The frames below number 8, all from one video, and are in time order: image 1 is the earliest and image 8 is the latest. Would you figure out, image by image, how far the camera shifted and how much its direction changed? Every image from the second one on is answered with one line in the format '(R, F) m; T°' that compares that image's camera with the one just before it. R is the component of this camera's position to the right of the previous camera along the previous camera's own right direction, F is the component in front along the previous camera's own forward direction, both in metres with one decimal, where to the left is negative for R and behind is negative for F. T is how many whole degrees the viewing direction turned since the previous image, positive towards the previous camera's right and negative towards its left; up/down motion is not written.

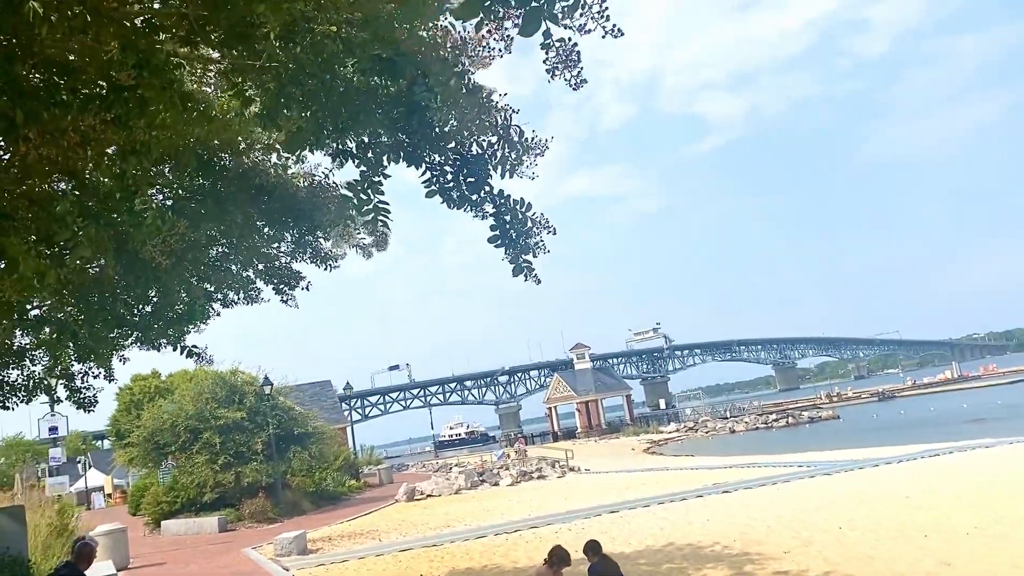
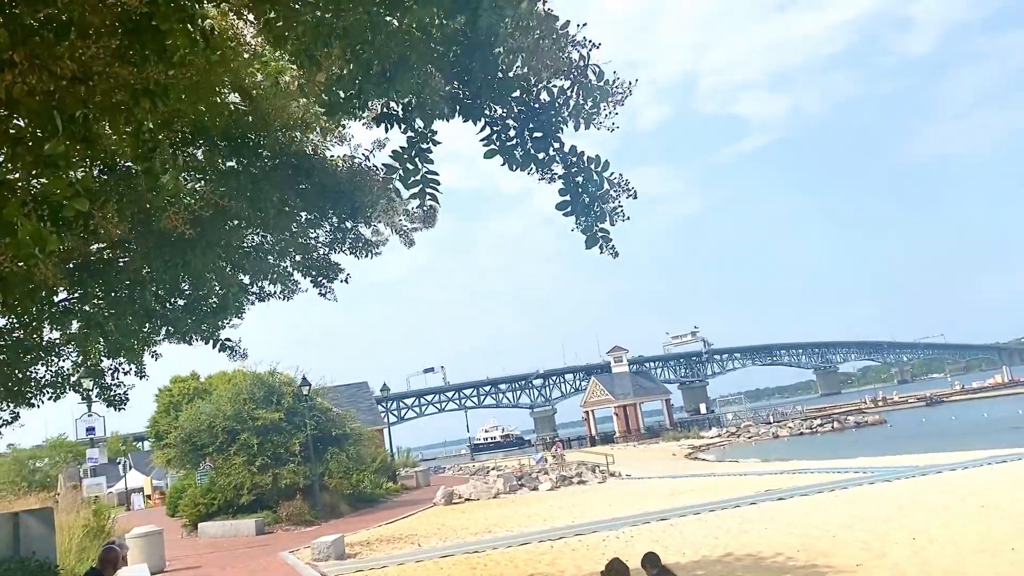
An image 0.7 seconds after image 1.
(-0.1, +0.5) m; -2°
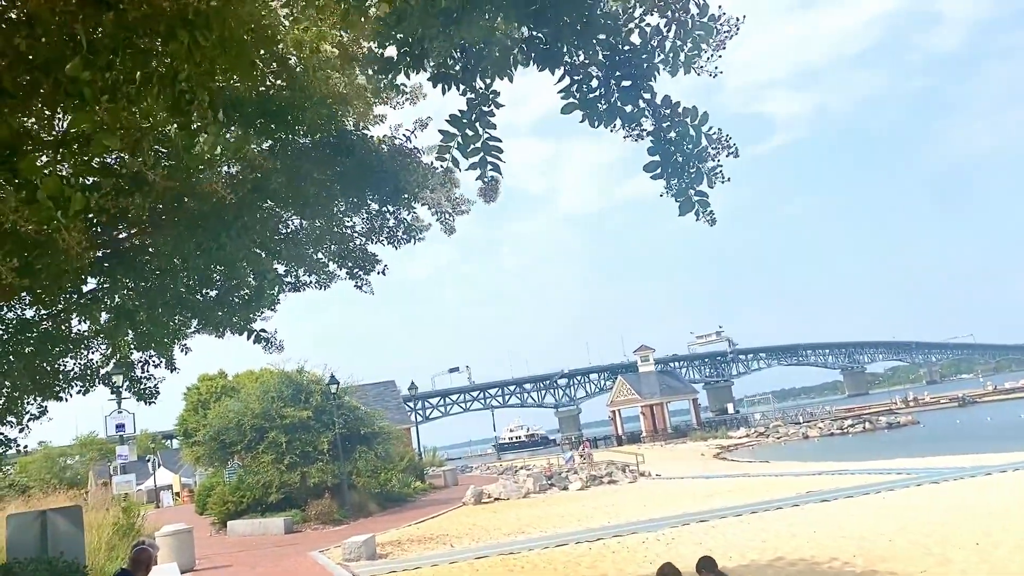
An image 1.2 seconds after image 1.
(-0.2, +0.4) m; -2°
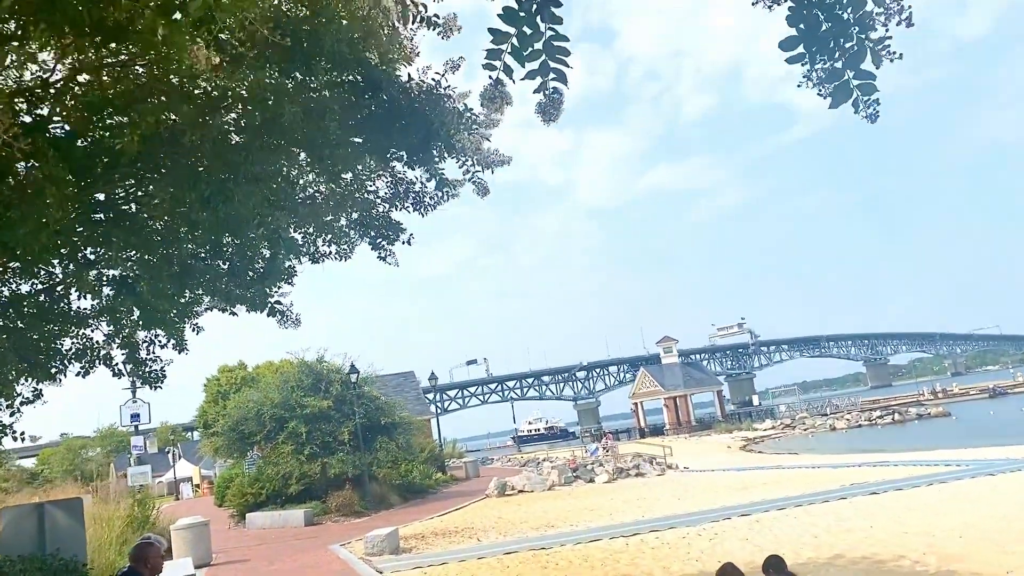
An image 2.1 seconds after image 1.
(-0.2, +0.7) m; -1°
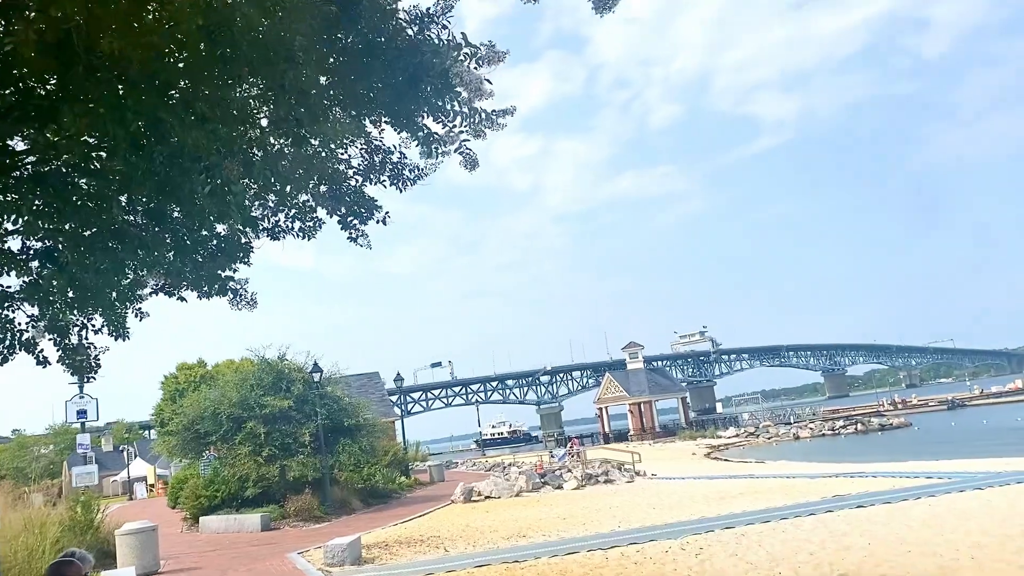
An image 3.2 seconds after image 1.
(-0.2, +0.8) m; +2°
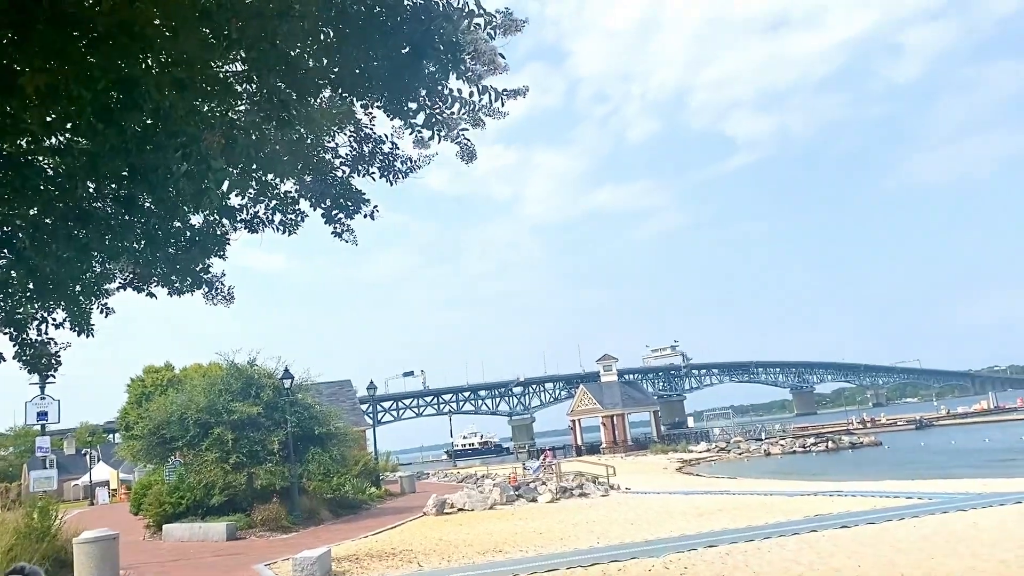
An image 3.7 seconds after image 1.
(-0.1, +0.4) m; +2°
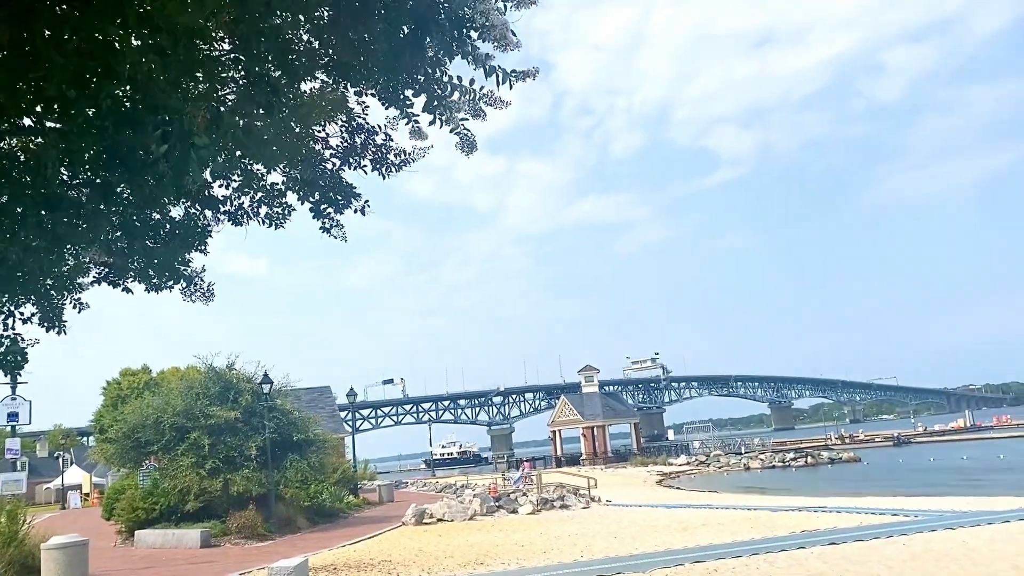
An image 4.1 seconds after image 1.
(-0.1, +0.2) m; +1°
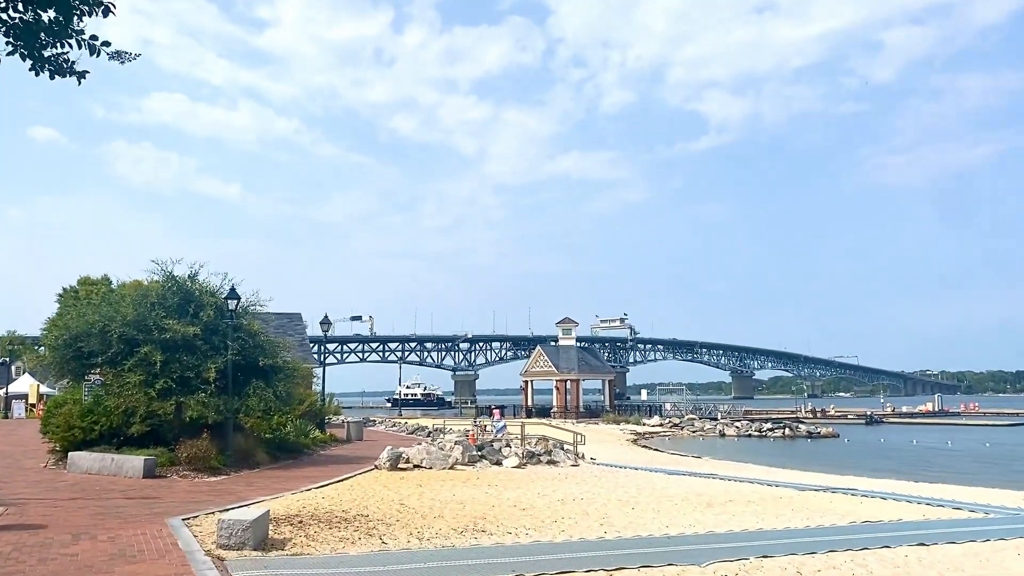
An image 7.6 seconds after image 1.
(-0.7, +2.7) m; +2°
